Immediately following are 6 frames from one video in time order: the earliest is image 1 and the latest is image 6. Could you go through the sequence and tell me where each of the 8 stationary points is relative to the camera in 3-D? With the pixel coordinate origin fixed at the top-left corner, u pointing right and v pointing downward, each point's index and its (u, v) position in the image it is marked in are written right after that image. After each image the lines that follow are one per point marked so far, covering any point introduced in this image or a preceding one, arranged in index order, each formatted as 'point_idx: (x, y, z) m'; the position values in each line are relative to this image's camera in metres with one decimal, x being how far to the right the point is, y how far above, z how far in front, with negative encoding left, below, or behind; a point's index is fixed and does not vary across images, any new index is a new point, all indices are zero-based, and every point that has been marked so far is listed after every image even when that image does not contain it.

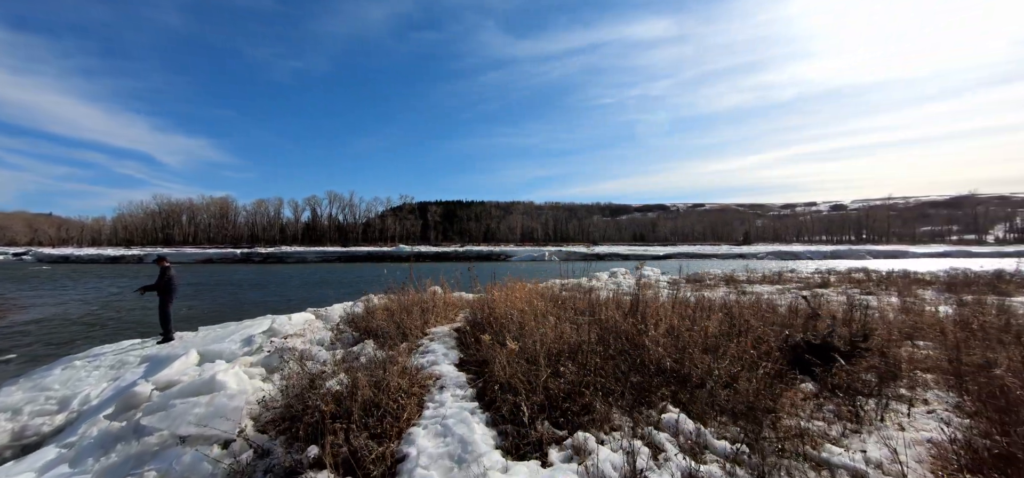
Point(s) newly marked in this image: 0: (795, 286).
0: (+10.5, -1.8, +15.3) m
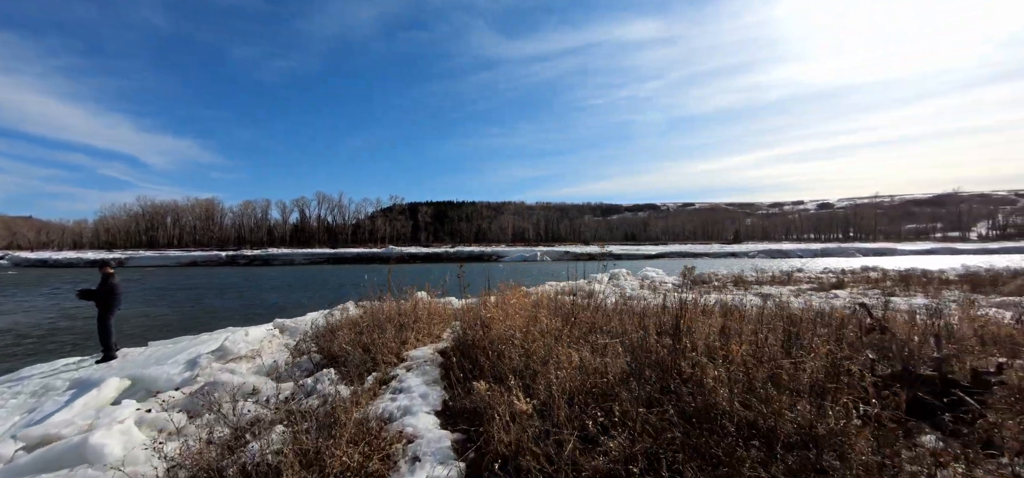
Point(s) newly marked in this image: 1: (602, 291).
0: (+10.3, -1.7, +14.3) m
1: (+2.7, -1.7, +12.2) m
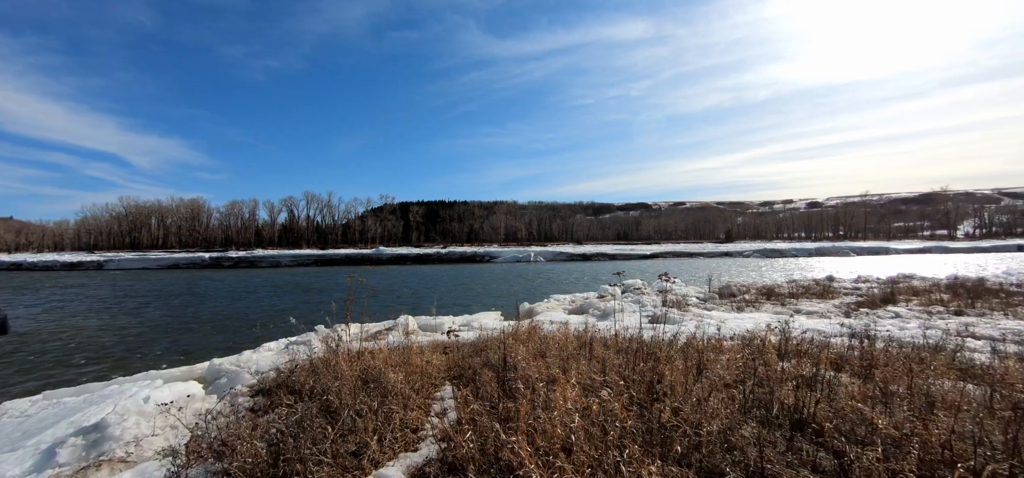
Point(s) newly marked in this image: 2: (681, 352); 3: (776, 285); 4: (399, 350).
0: (+10.4, -1.9, +12.5) m
1: (+2.7, -2.0, +10.2) m
2: (+2.1, -1.4, +5.0) m
3: (+9.5, -1.7, +14.7) m
4: (-1.7, -1.6, +6.0) m
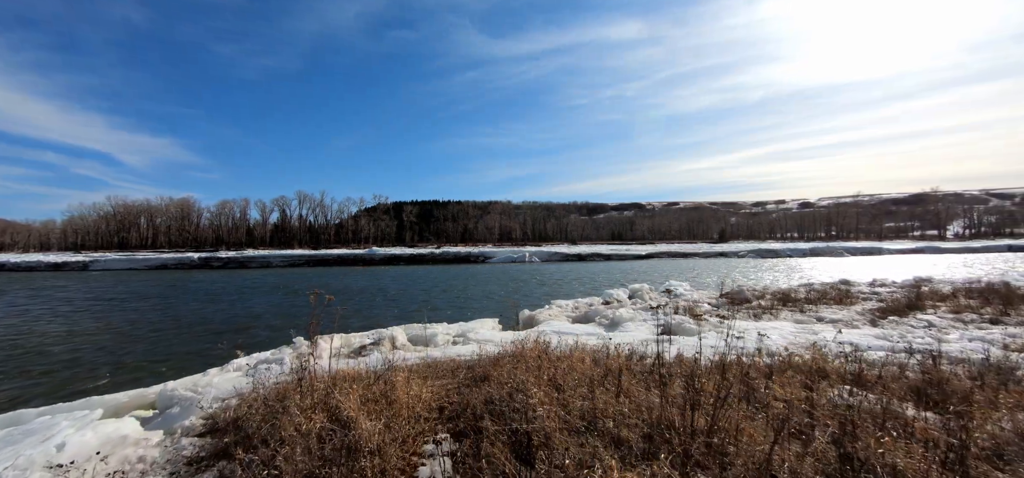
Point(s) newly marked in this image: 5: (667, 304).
0: (+10.3, -2.0, +11.7) m
1: (+2.7, -2.0, +9.3) m
2: (+2.2, -1.4, +4.1) m
3: (+9.5, -1.7, +13.9) m
4: (-1.6, -1.7, +5.0) m
5: (+4.4, -1.9, +11.6) m
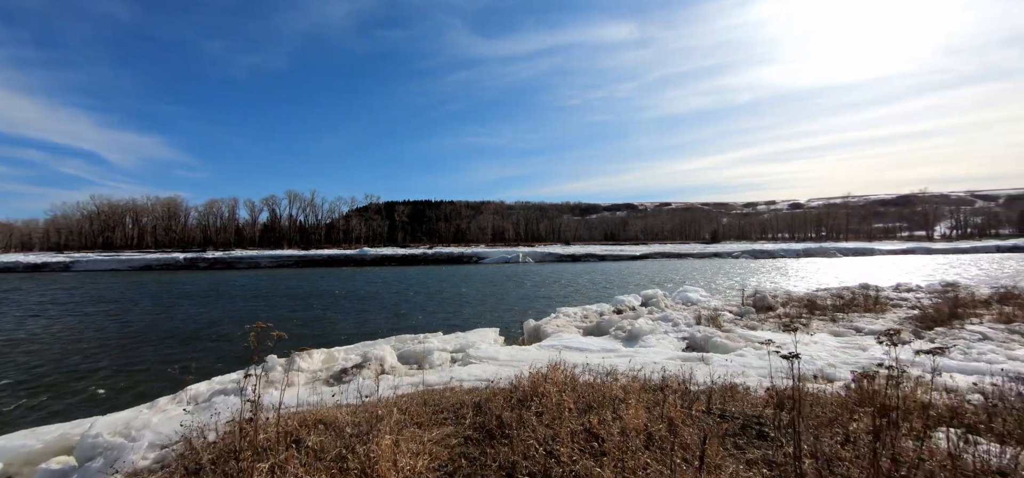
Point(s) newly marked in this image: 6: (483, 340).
0: (+10.4, -2.0, +10.7) m
1: (+2.9, -2.1, +8.2) m
2: (+2.4, -1.5, +2.9) m
3: (+9.5, -1.8, +12.9) m
4: (-1.4, -1.7, +3.8) m
5: (+4.5, -1.9, +10.5) m
6: (-0.7, -2.4, +9.7) m
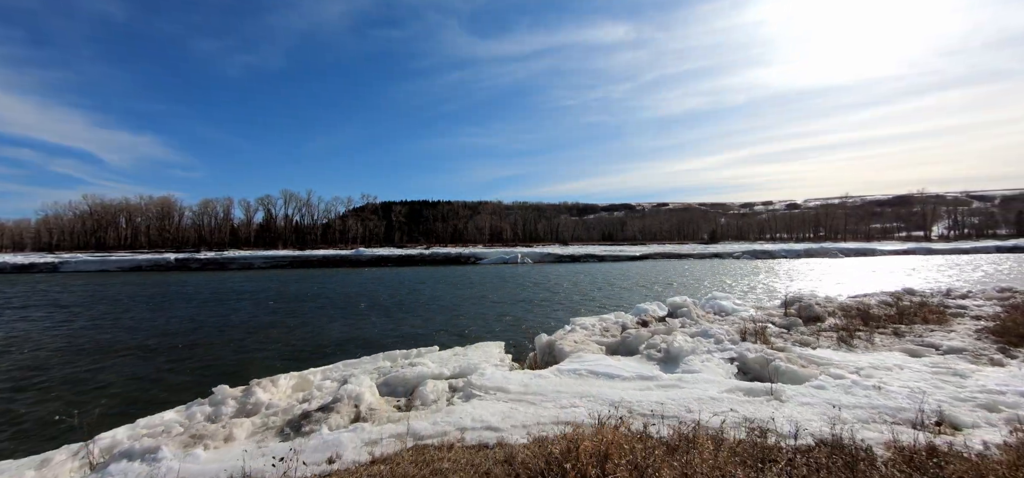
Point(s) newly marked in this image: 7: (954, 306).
0: (+10.6, -2.0, +9.2) m
1: (+3.1, -2.1, +6.6) m
2: (+2.6, -1.5, +1.3) m
3: (+9.7, -1.8, +11.3) m
4: (-1.1, -1.7, +2.2) m
5: (+4.7, -1.9, +9.0) m
6: (-0.5, -2.4, +8.0) m
7: (+12.3, -1.8, +11.5) m
